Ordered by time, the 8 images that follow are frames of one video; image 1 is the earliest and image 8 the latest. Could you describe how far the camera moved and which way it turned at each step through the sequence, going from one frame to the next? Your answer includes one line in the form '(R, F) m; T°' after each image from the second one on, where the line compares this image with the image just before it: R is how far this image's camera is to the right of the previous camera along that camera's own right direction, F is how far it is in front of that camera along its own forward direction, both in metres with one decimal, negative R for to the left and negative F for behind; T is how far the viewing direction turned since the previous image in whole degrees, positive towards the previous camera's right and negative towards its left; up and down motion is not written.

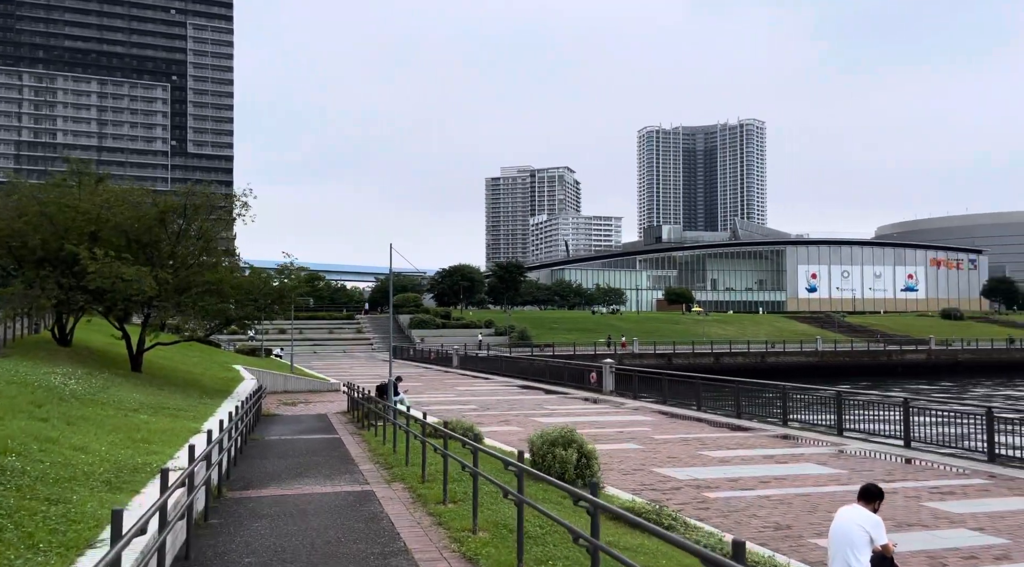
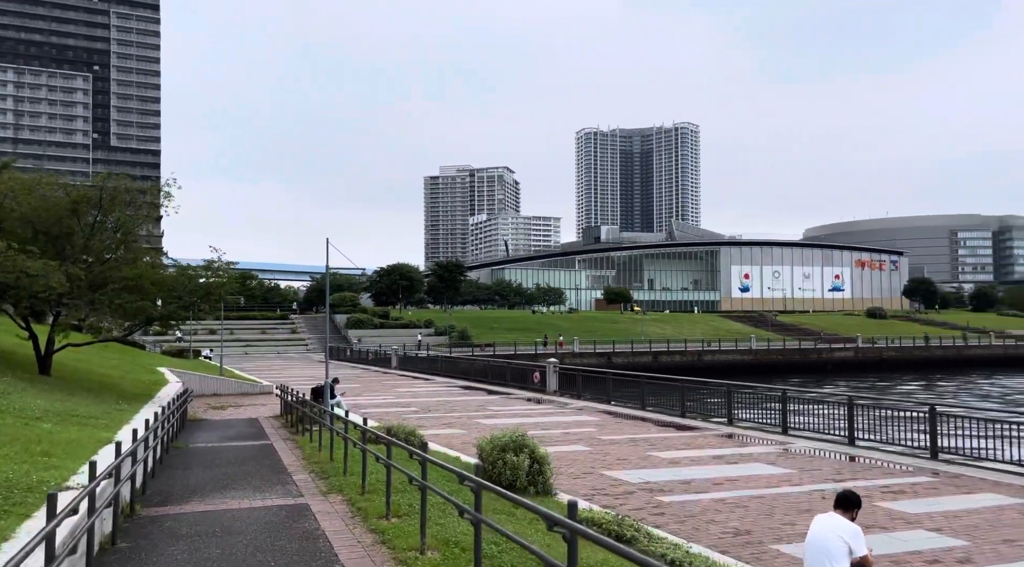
(-0.1, +0.6) m; +4°
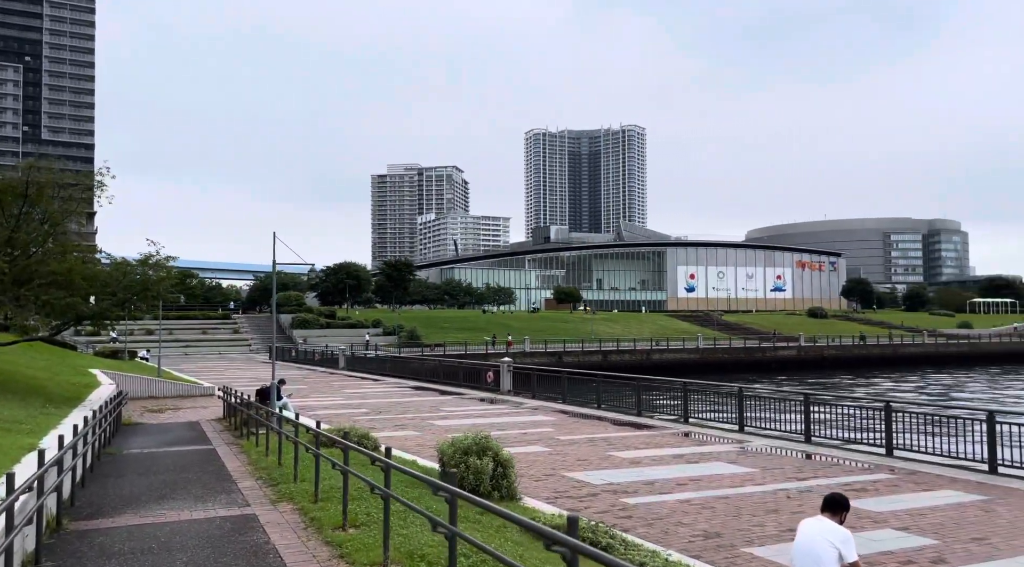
(-0.1, +0.4) m; +3°
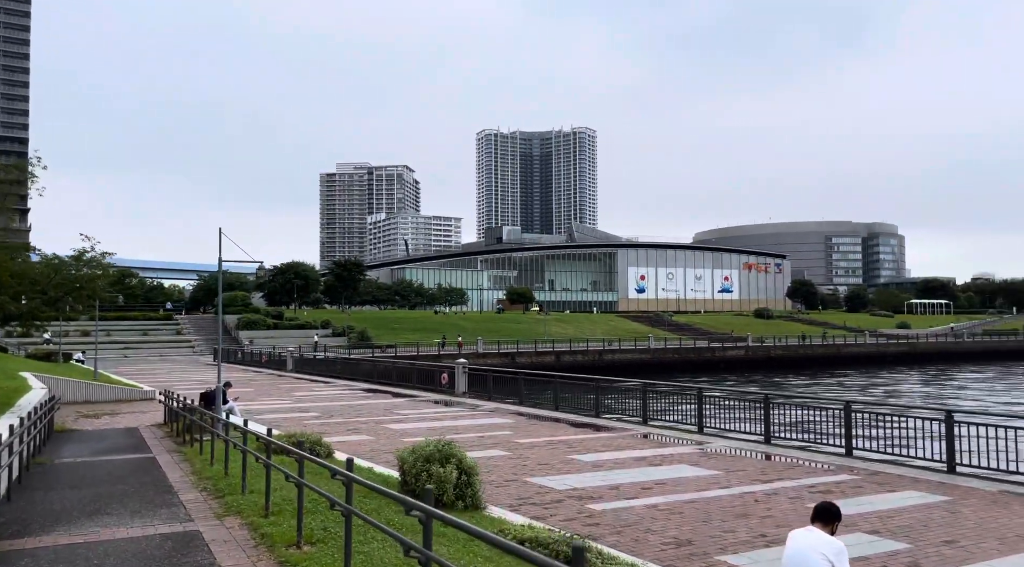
(-0.1, +0.4) m; +3°
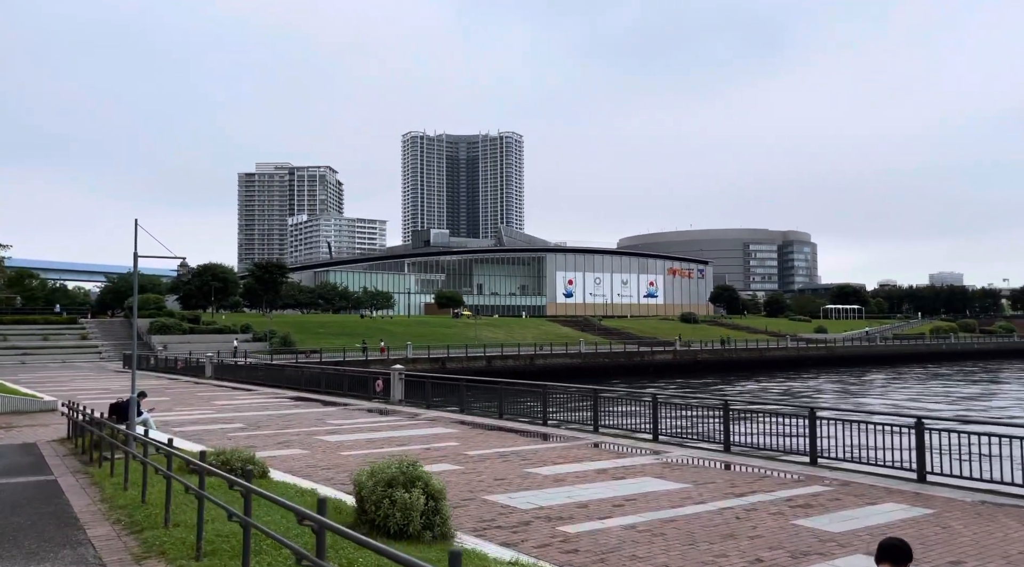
(-0.4, +1.1) m; +5°
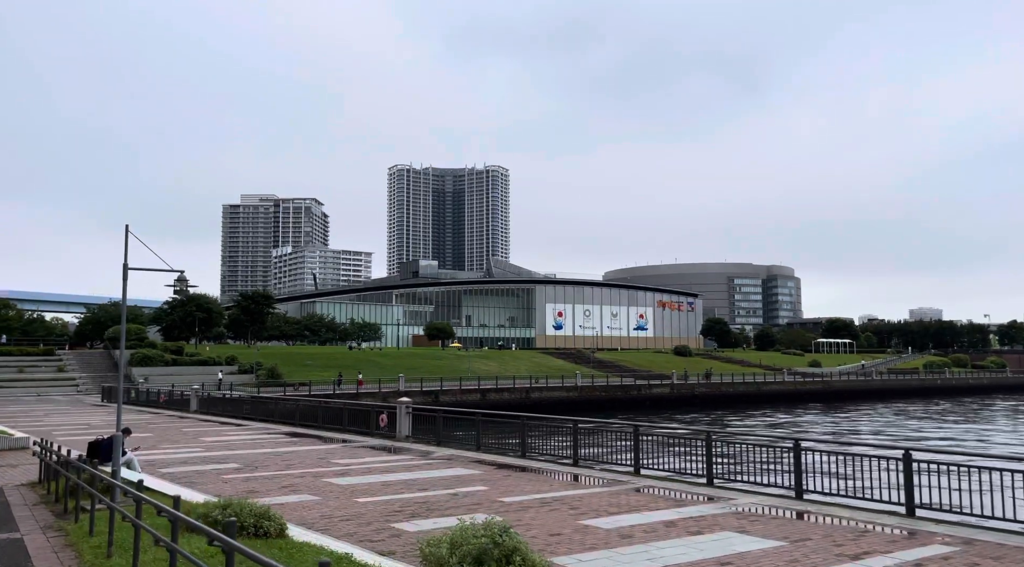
(-0.9, +1.9) m; +1°
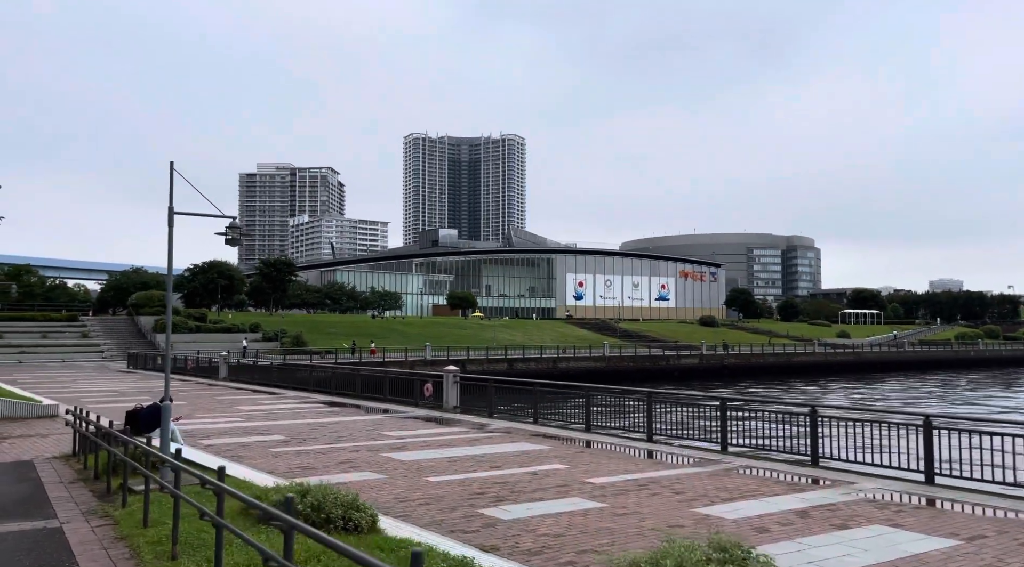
(-1.1, +1.6) m; -1°
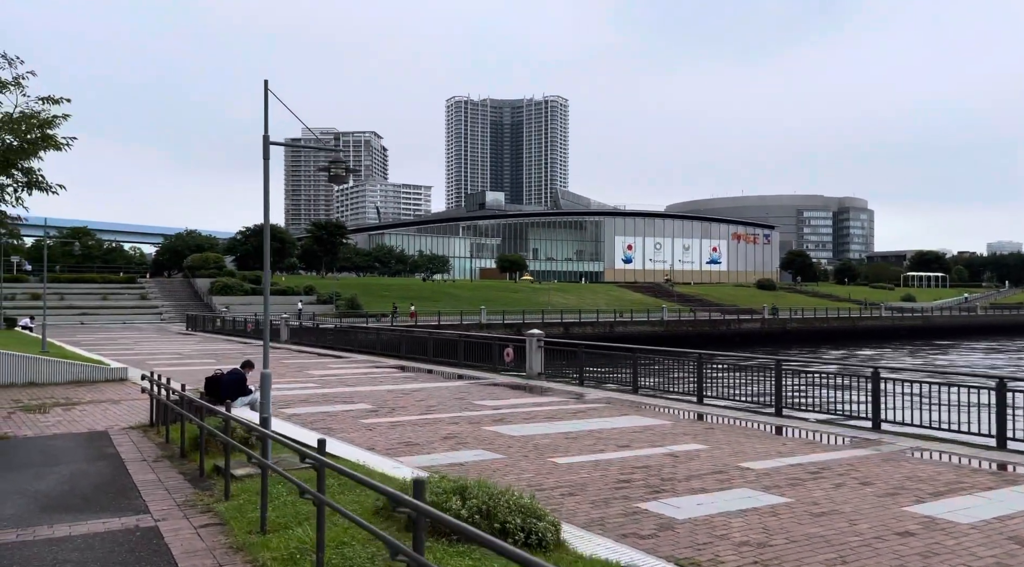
(-1.2, +1.8) m; -3°
